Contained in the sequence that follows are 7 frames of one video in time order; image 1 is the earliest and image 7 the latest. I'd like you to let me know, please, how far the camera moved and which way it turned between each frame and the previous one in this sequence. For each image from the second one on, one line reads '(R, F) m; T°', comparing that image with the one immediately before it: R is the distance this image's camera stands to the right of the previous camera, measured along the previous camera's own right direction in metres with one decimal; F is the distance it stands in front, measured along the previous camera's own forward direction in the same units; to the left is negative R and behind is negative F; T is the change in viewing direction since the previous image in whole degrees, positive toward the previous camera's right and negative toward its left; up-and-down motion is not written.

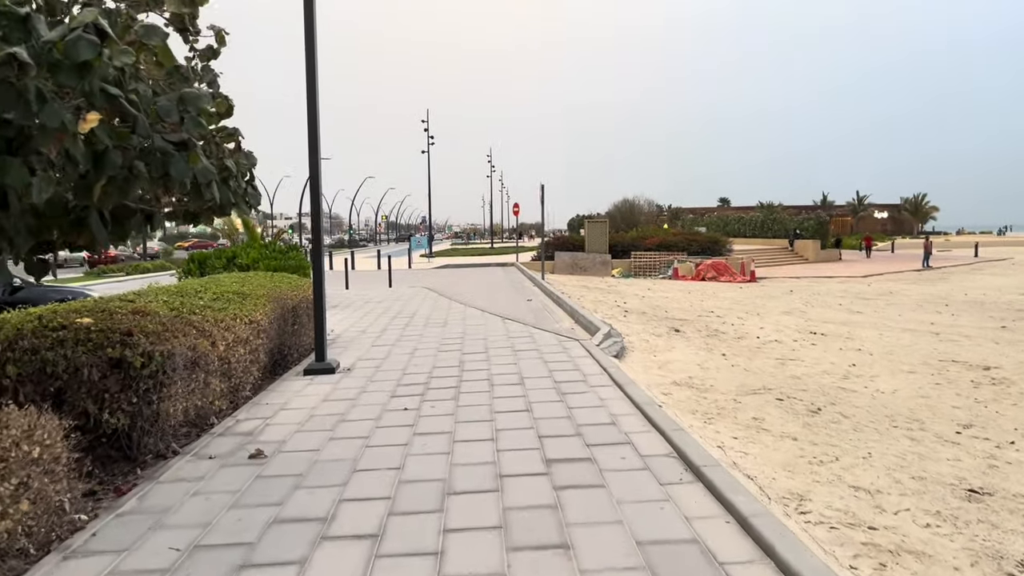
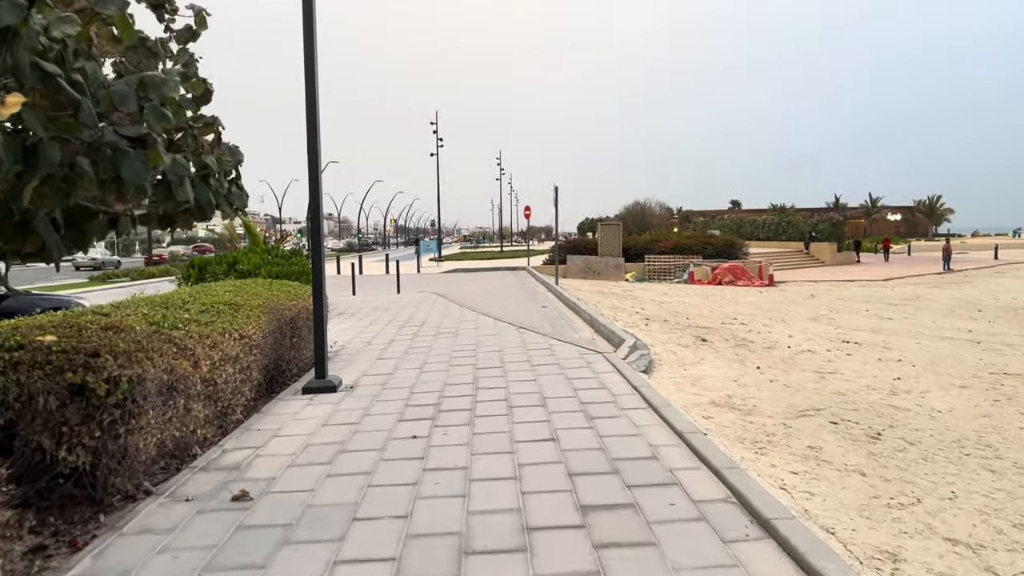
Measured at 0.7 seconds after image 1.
(-0.1, +0.6) m; -1°
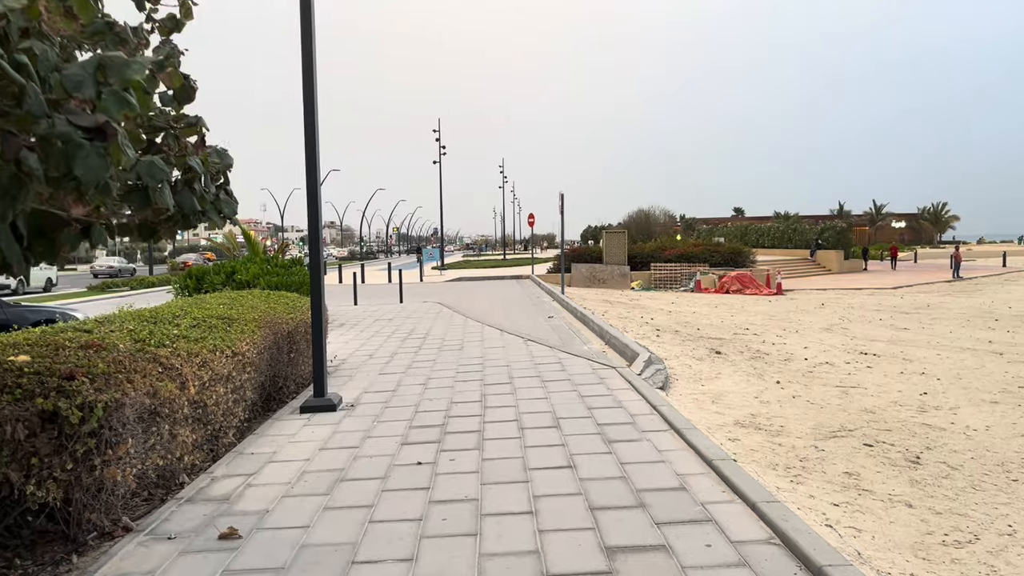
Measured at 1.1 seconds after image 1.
(-0.1, +0.3) m; 0°
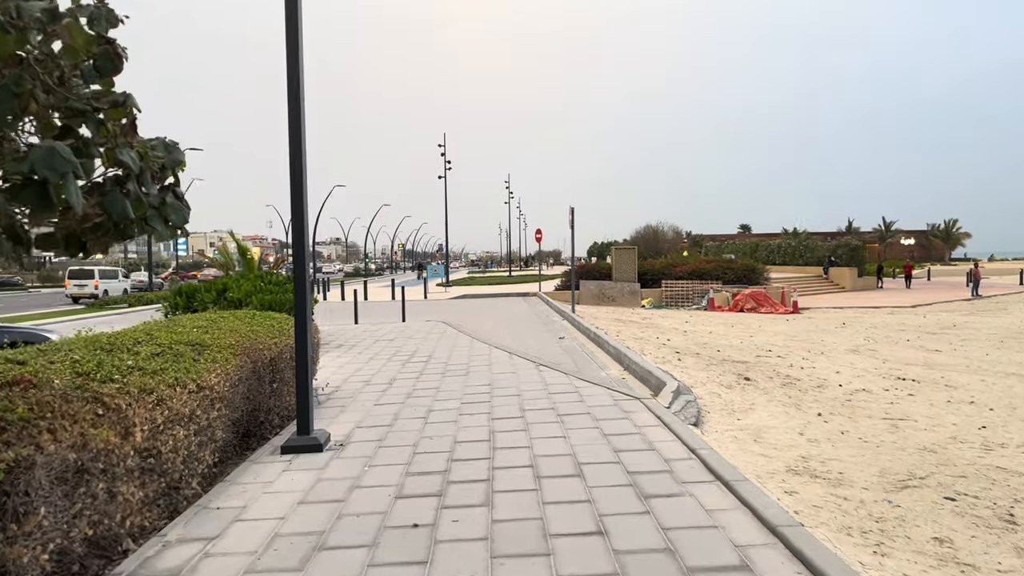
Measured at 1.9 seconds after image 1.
(0.0, +0.7) m; 0°
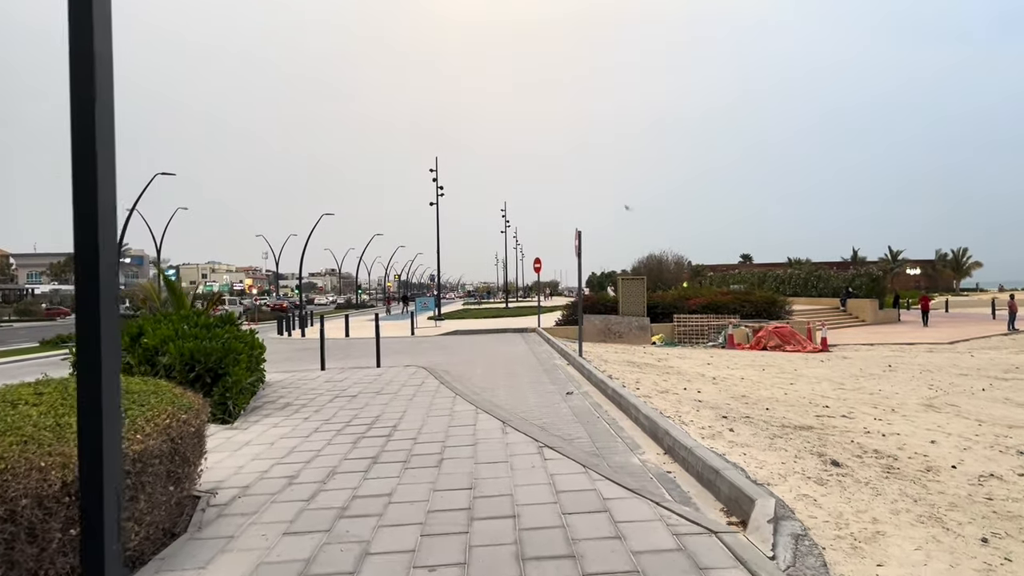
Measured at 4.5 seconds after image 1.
(0.0, +2.4) m; 0°
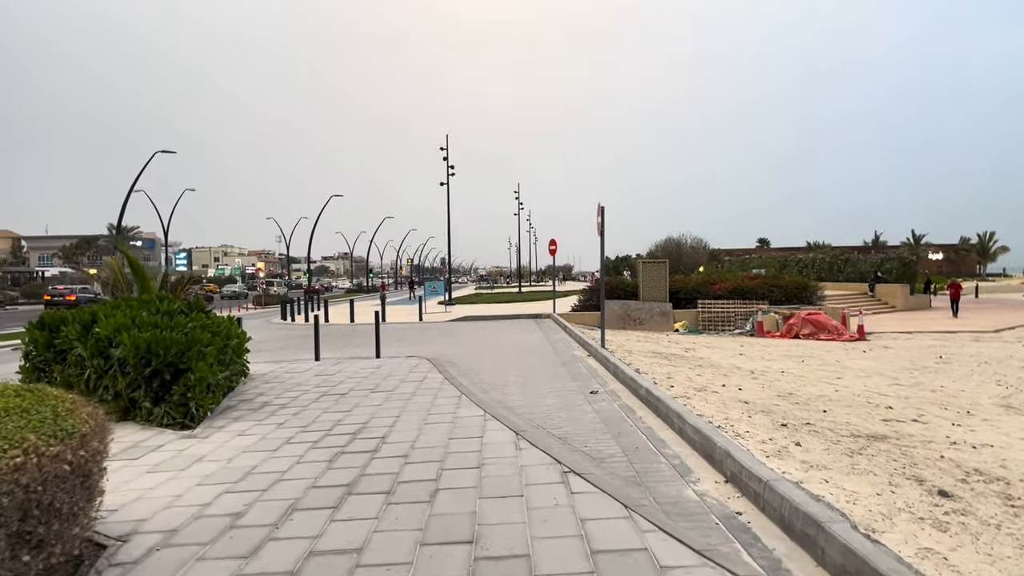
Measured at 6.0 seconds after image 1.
(0.0, +1.3) m; -1°
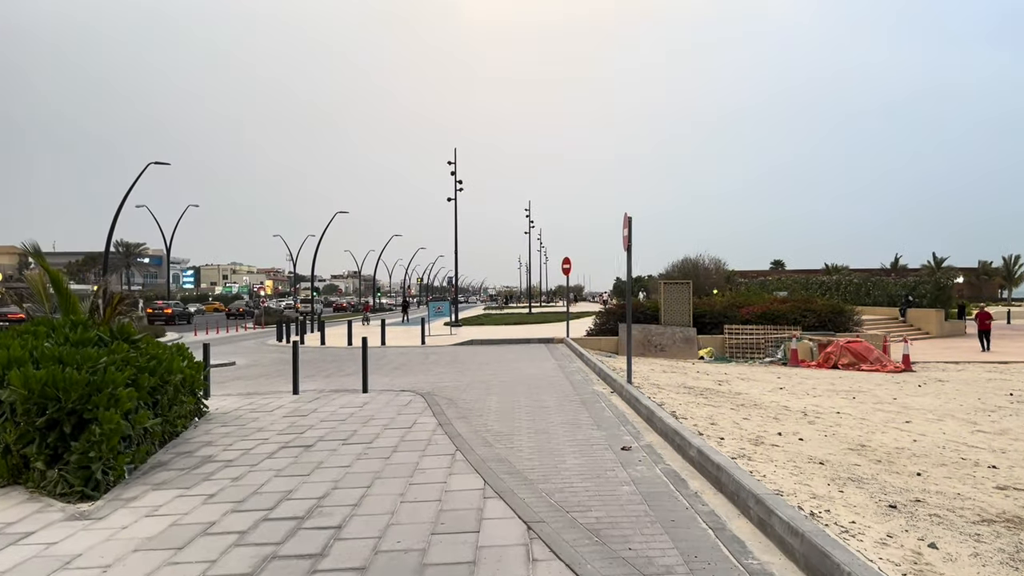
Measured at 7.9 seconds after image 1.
(0.0, +1.7) m; -1°
